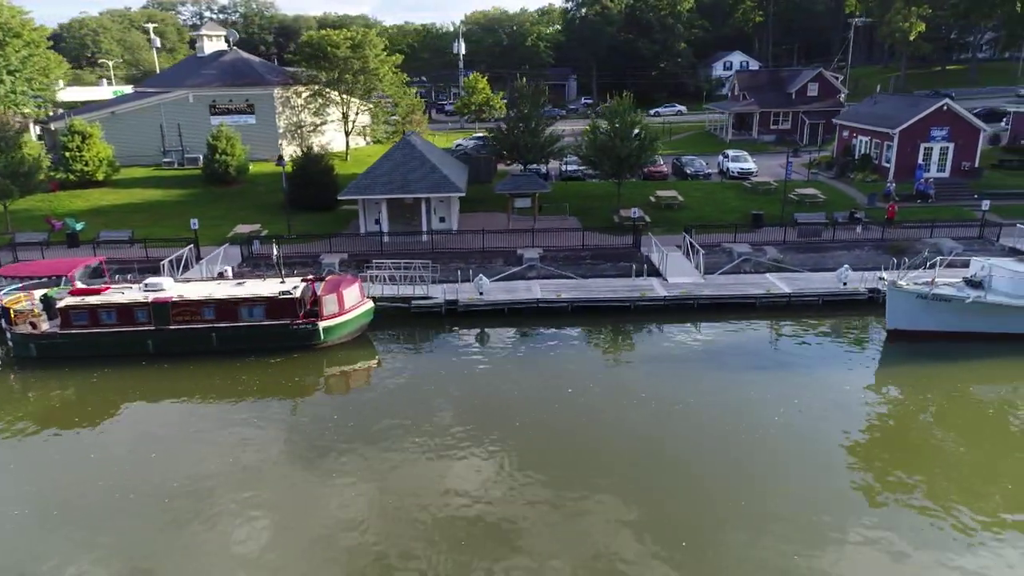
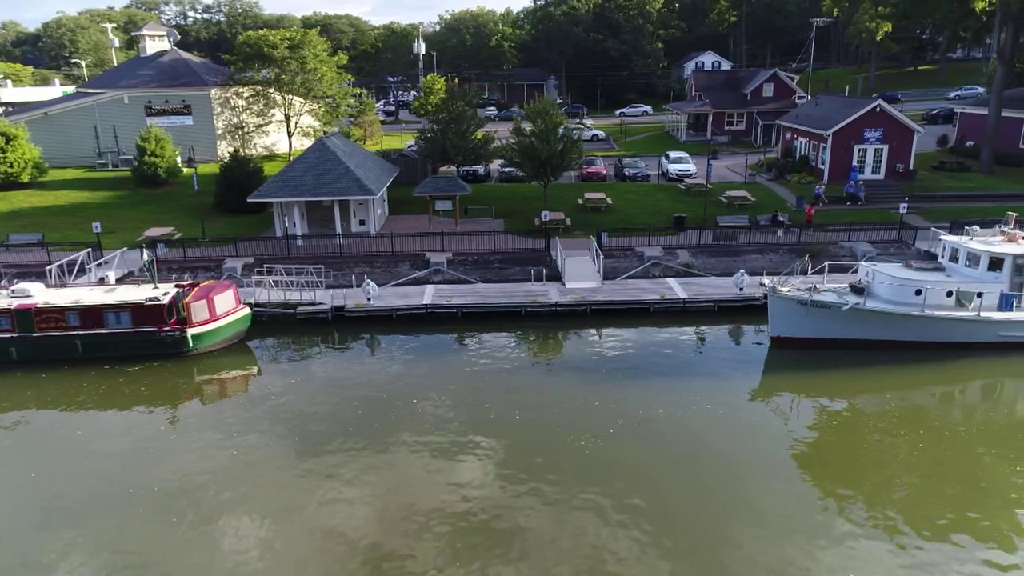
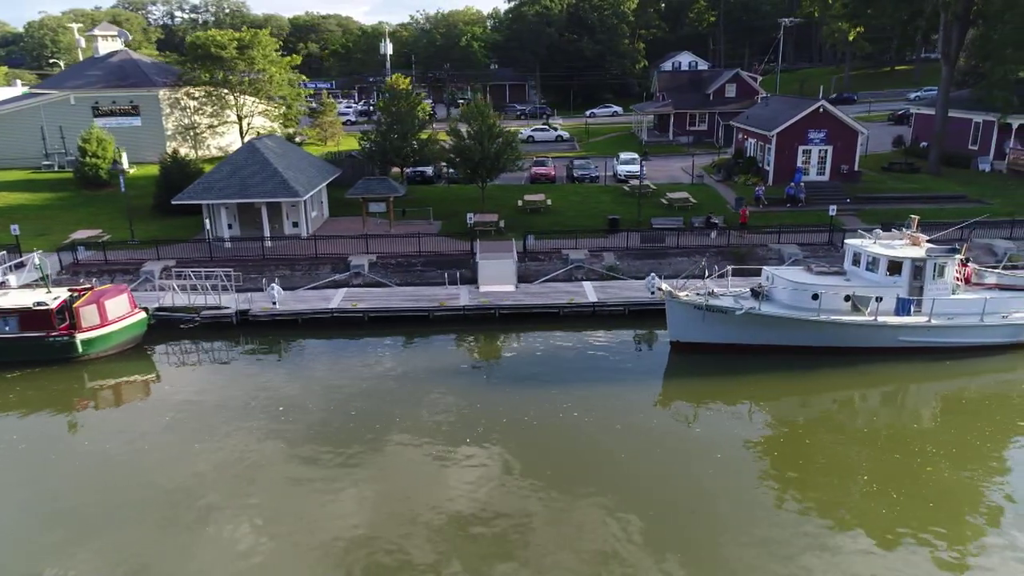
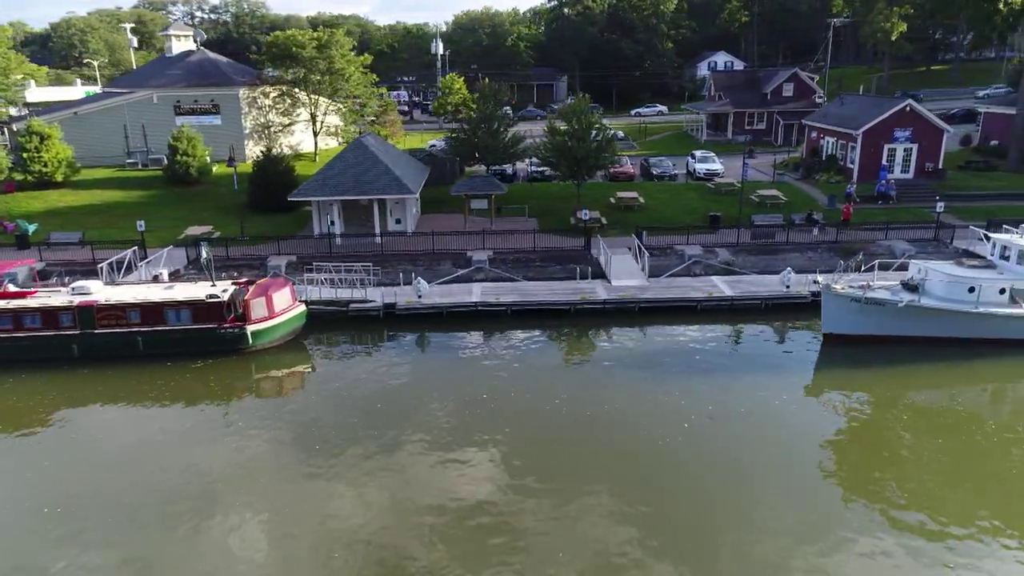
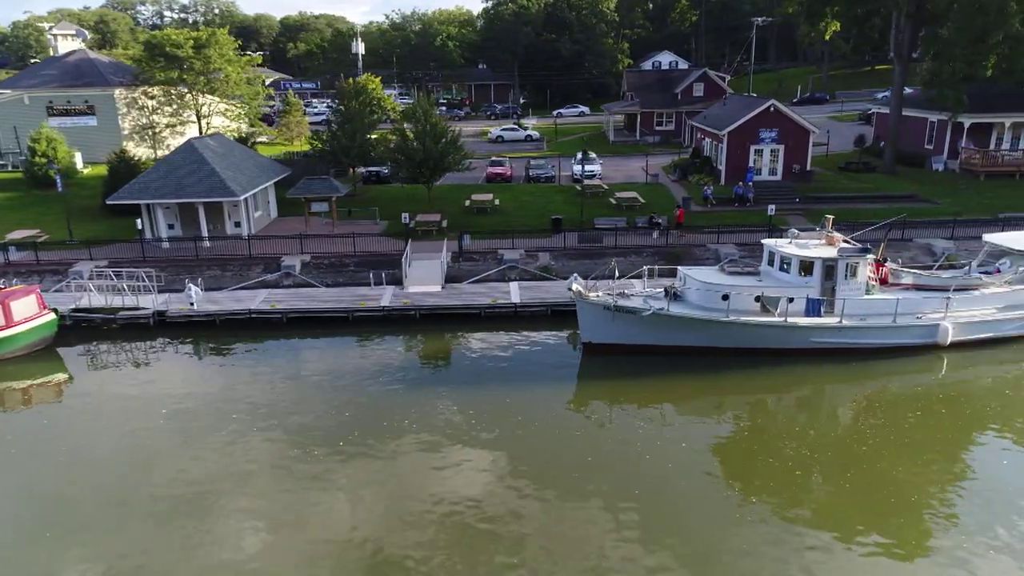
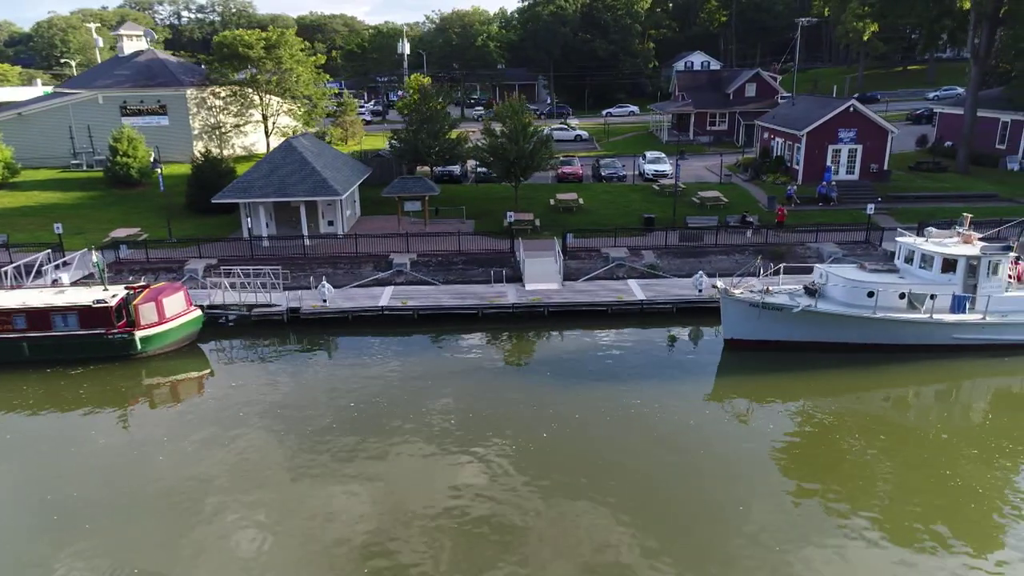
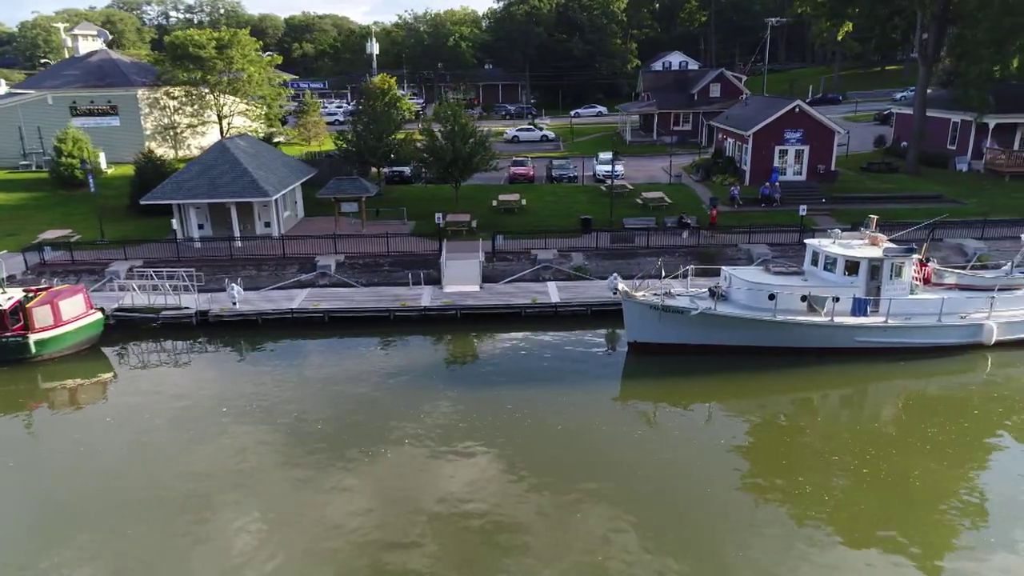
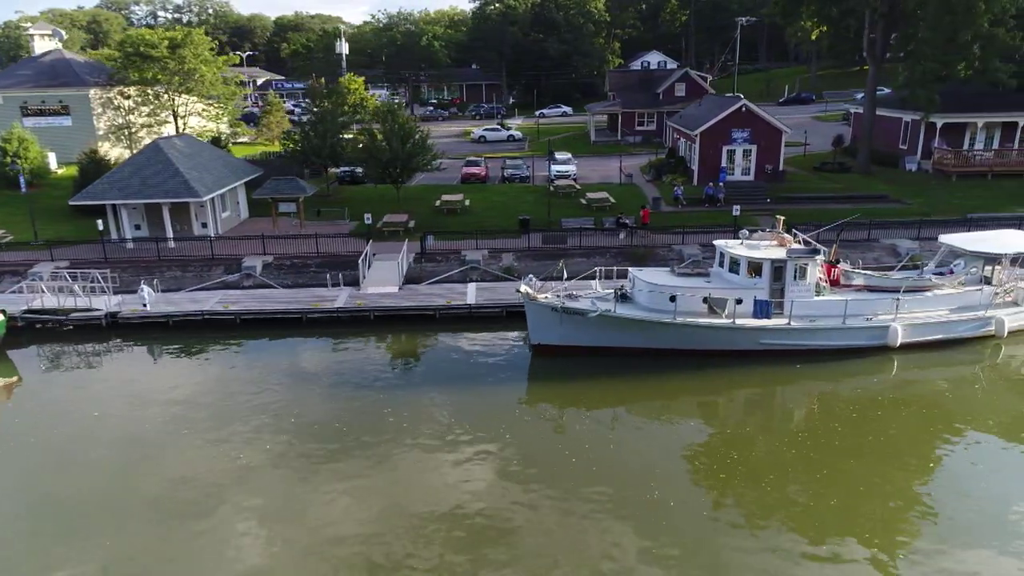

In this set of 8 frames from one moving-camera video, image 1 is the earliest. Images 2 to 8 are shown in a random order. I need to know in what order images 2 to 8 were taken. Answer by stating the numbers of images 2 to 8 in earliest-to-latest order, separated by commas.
4, 2, 6, 3, 7, 5, 8
